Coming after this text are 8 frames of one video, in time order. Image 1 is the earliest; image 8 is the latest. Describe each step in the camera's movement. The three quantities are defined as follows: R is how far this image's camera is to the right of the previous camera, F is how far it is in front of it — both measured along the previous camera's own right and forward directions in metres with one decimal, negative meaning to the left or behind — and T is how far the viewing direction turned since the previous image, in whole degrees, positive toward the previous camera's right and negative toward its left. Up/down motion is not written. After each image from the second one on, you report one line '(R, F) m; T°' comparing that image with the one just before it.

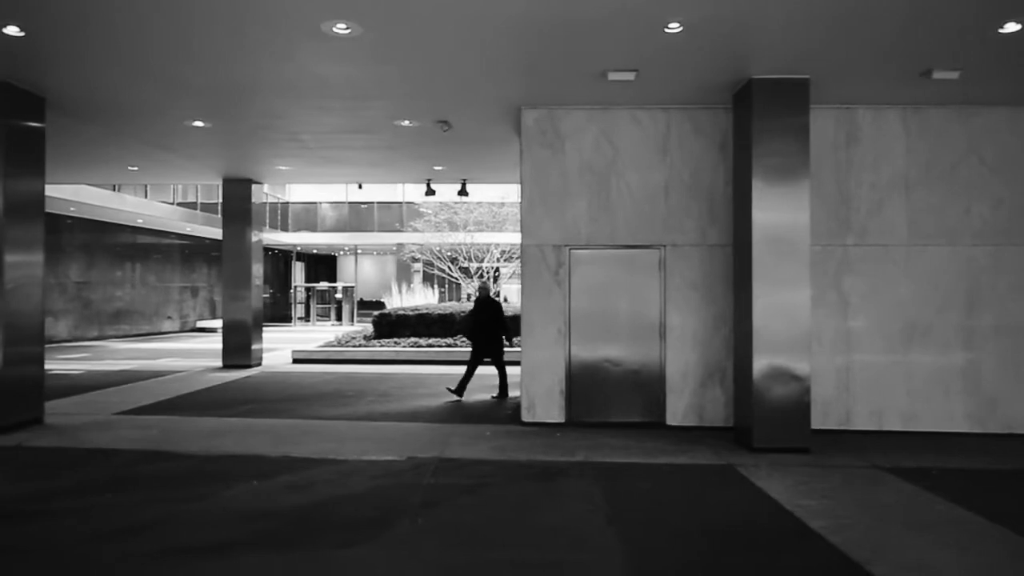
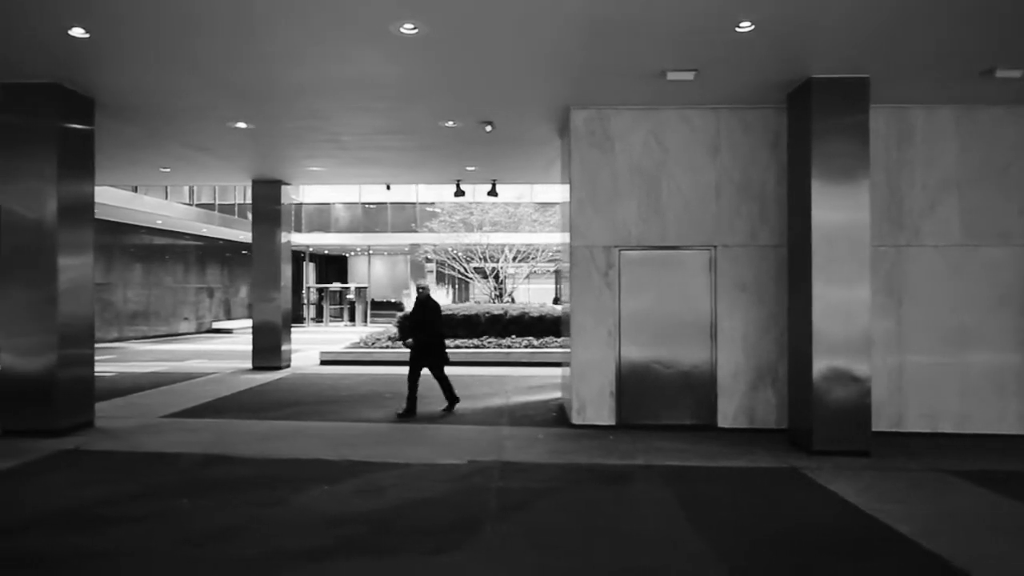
(-0.6, +0.1) m; 0°
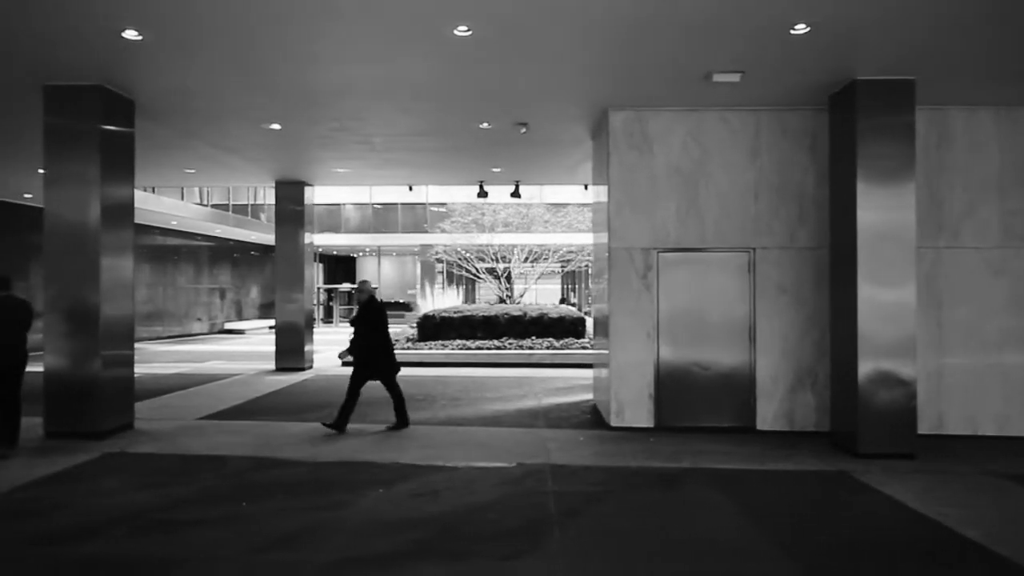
(-0.5, 0.0) m; 0°
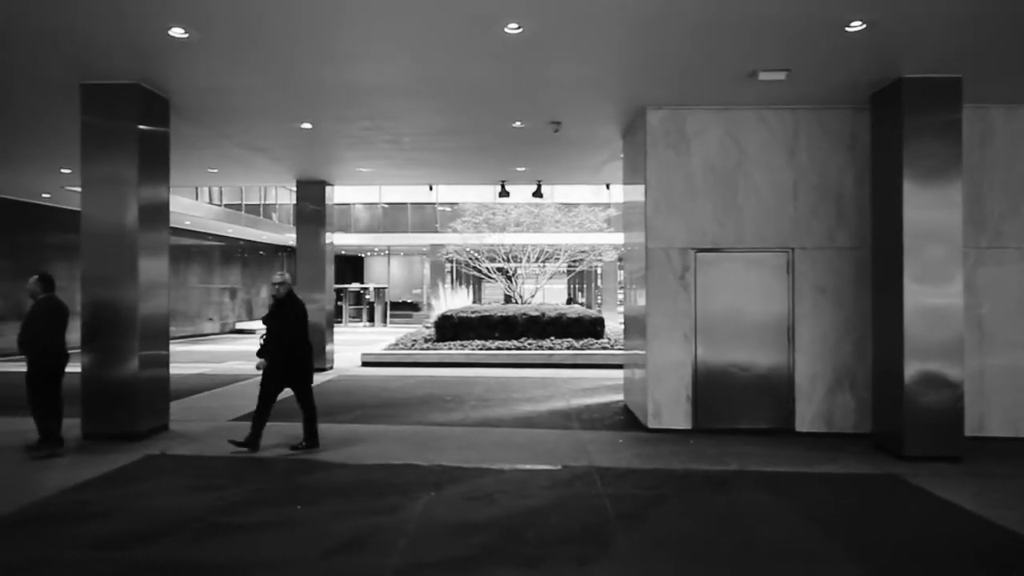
(-0.4, +0.1) m; 0°
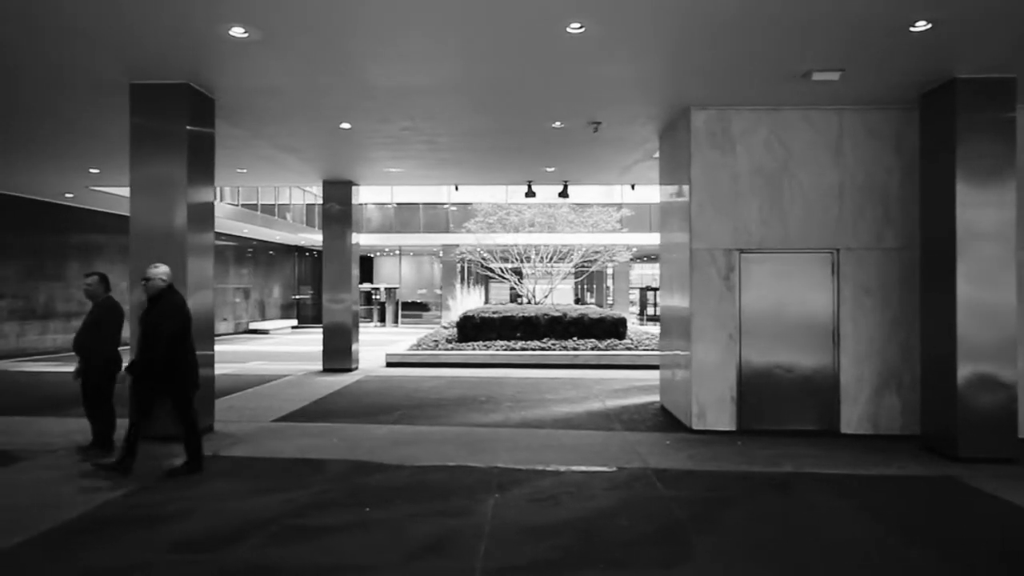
(-0.5, 0.0) m; 0°
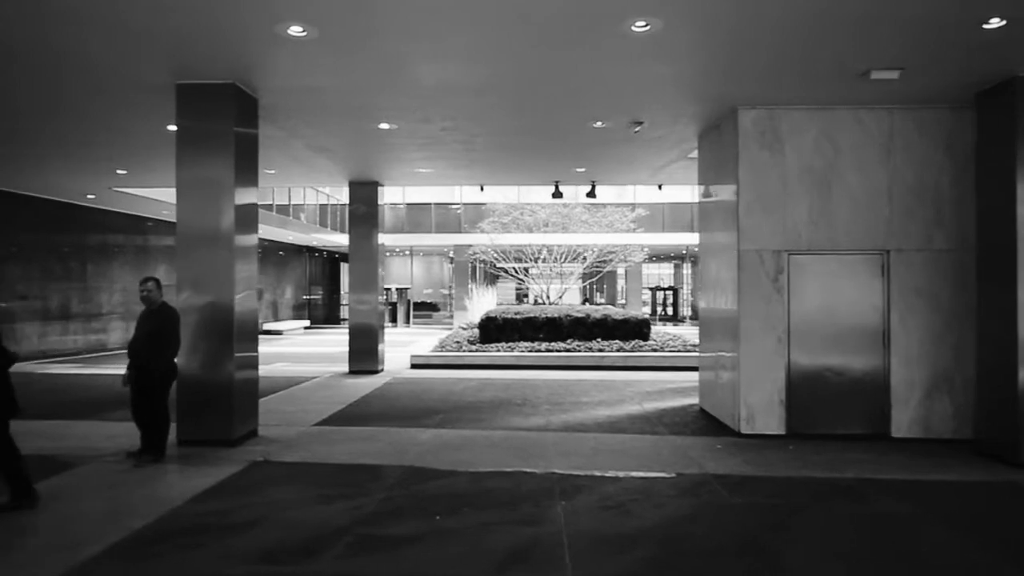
(-0.5, +0.1) m; 0°
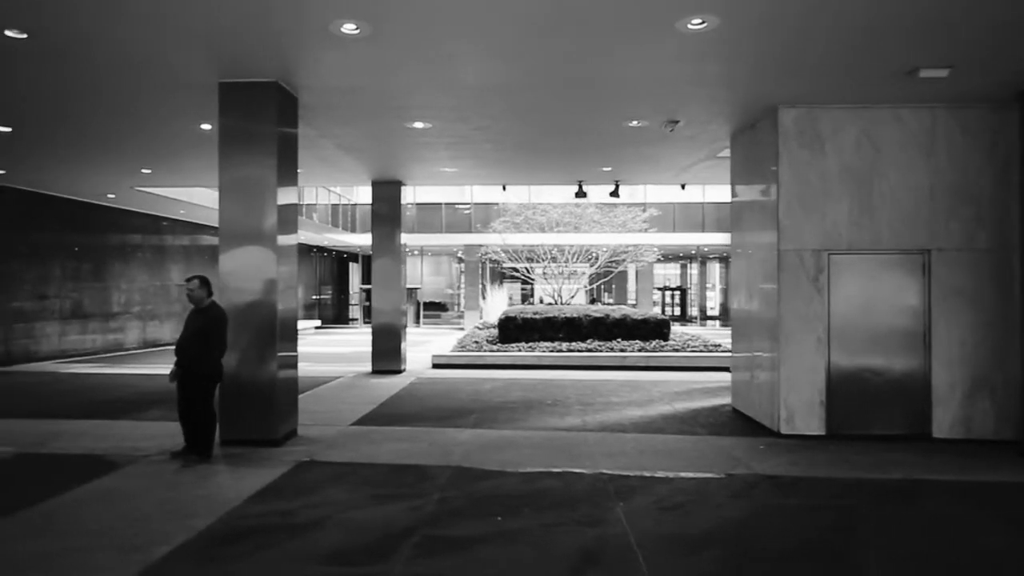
(-0.5, 0.0) m; 0°
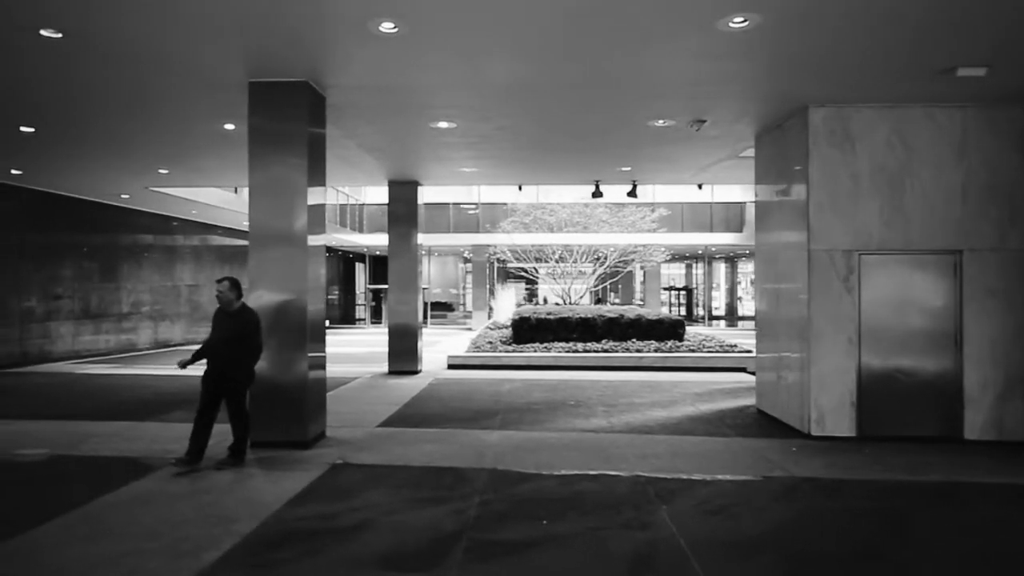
(-0.3, +0.1) m; 0°
